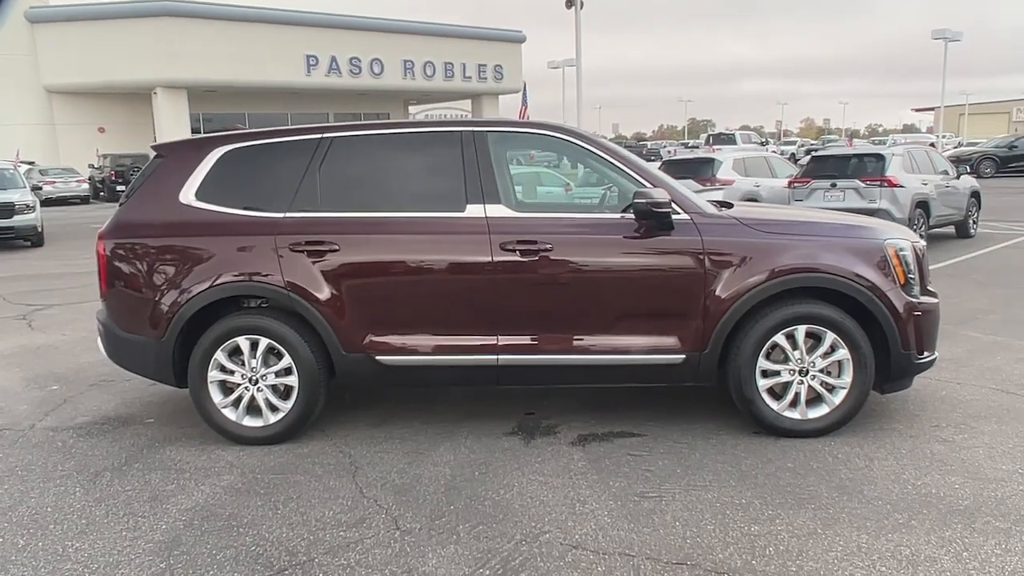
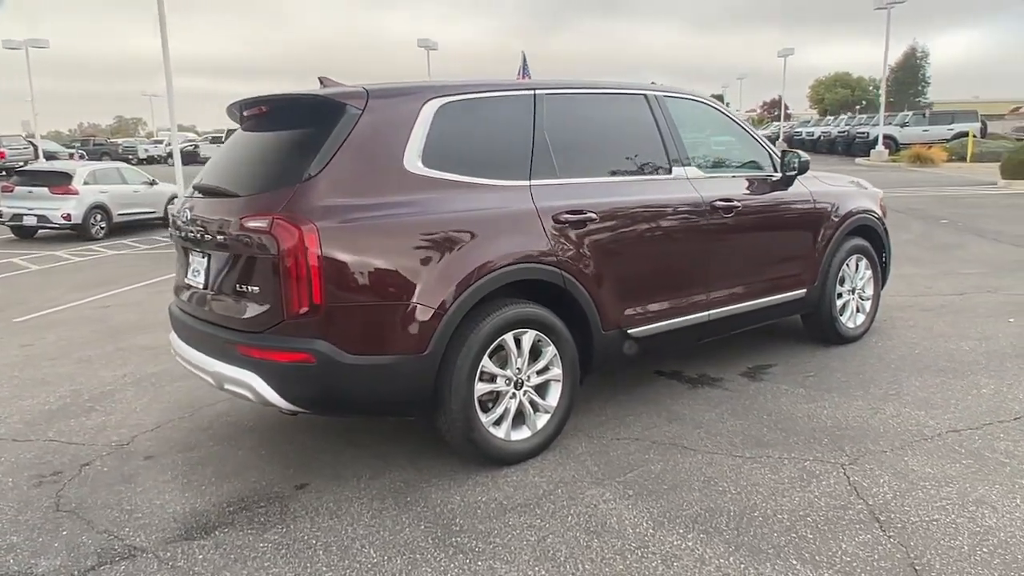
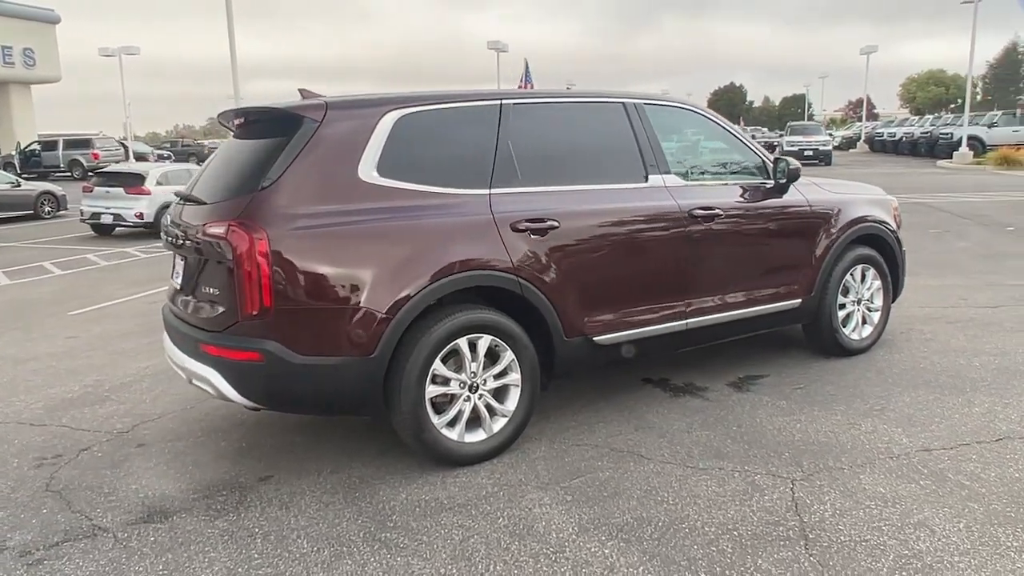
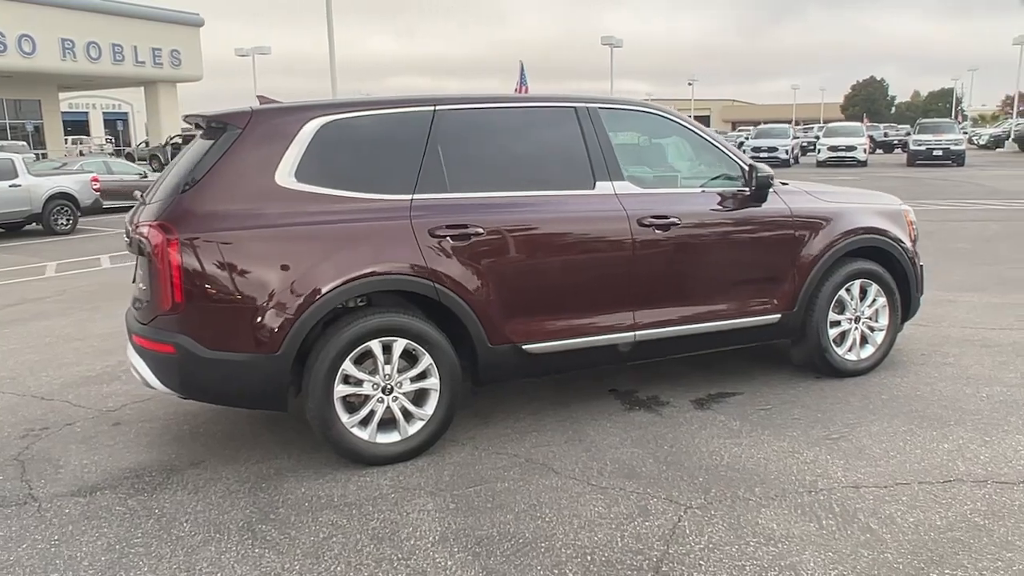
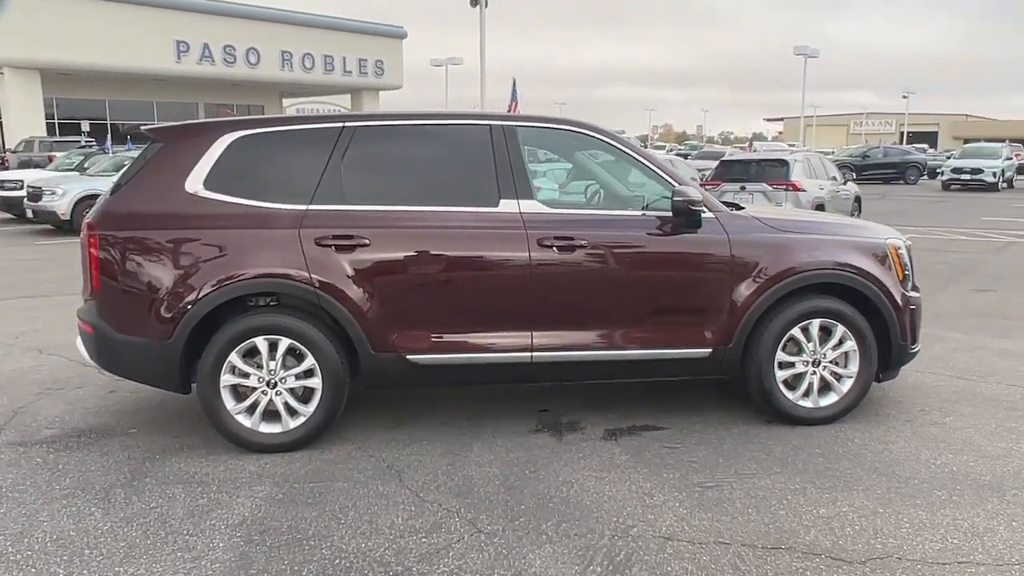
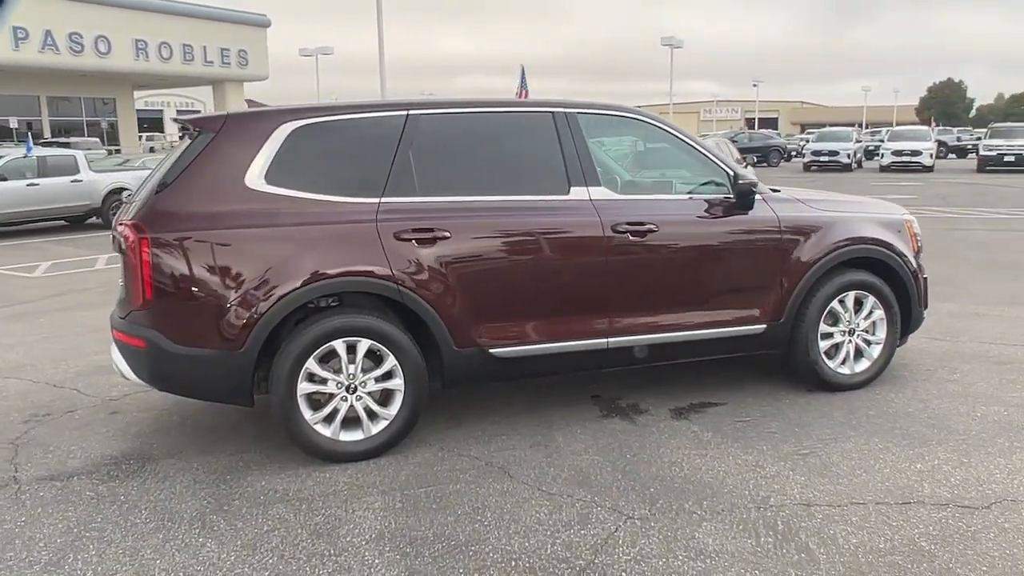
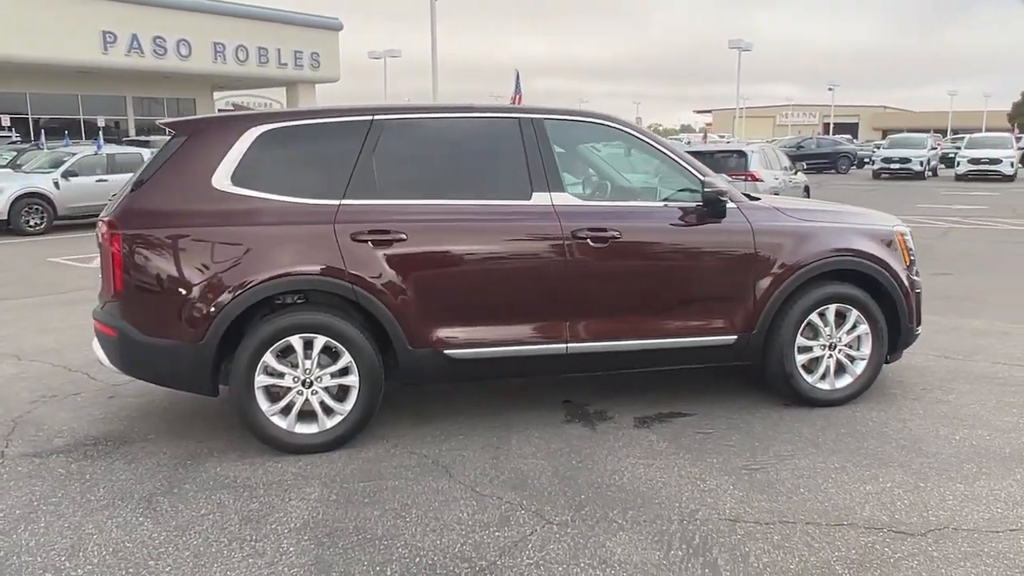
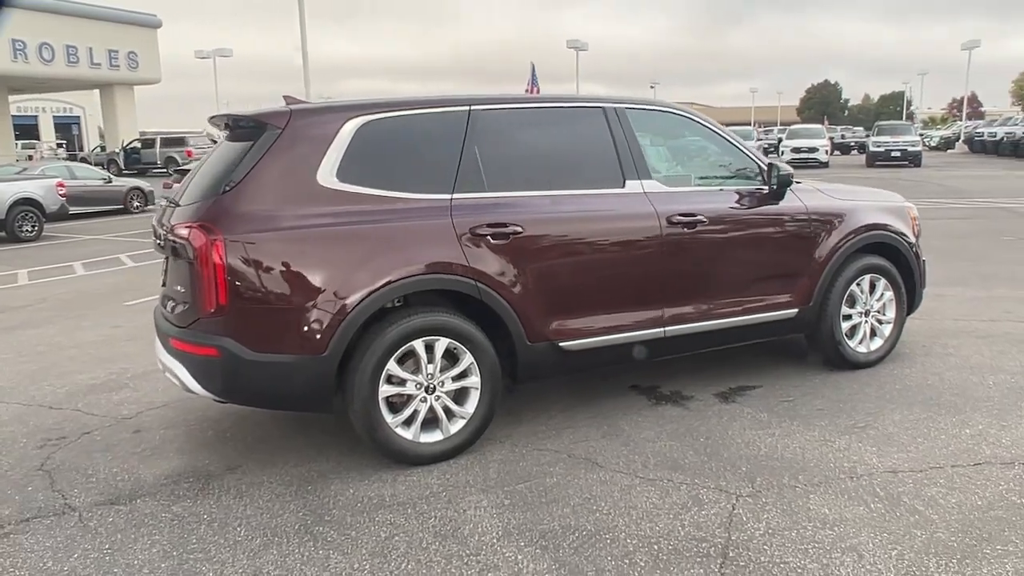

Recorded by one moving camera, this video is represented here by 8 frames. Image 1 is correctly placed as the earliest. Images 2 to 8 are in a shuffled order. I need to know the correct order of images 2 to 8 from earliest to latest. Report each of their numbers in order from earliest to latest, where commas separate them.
5, 7, 6, 4, 8, 3, 2
